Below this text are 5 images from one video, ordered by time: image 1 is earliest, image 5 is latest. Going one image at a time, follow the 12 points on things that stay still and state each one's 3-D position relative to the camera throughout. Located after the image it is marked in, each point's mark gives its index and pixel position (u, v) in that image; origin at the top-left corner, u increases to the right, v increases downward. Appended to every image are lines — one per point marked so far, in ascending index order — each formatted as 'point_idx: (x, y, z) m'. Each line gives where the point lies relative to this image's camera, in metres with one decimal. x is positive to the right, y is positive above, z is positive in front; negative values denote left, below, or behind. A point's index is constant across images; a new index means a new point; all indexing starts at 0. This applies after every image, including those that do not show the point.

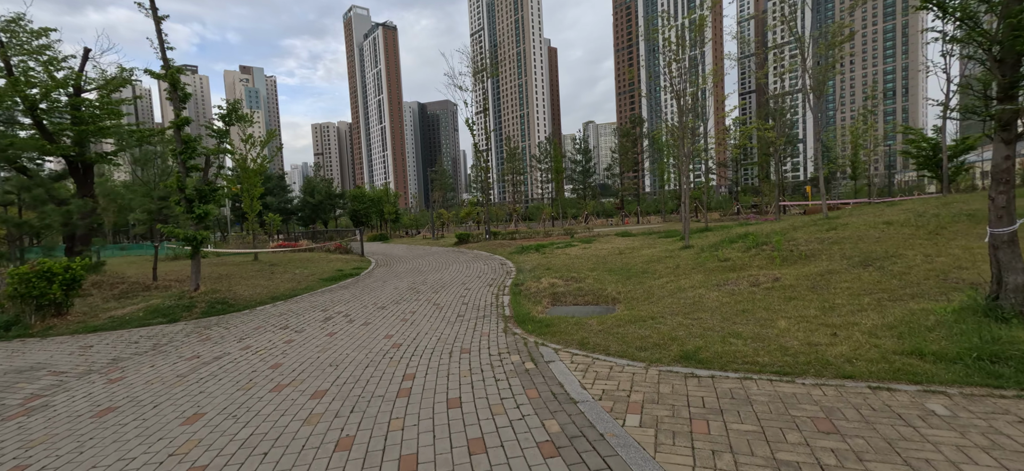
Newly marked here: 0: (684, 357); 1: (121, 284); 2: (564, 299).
0: (+1.7, -1.2, +4.1) m
1: (-9.7, -1.2, +10.6) m
2: (+1.0, -1.2, +8.1) m
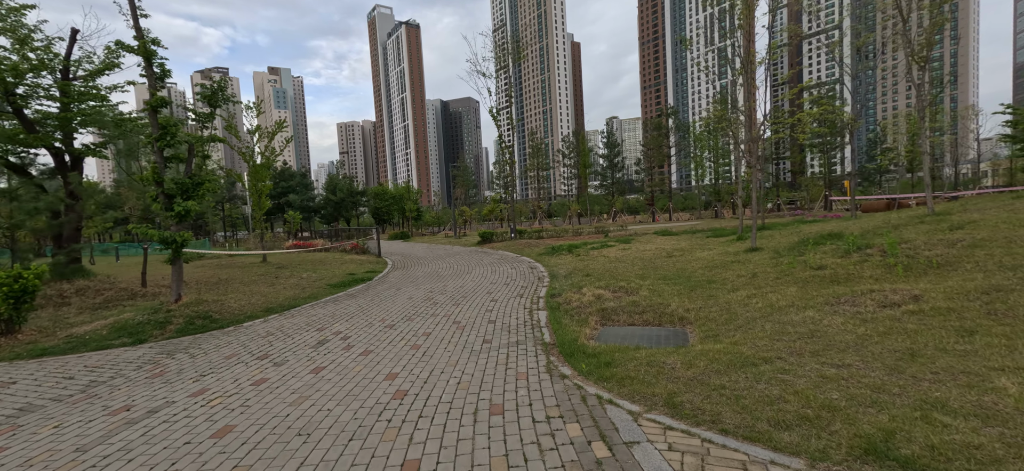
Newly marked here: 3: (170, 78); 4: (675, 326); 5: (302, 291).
0: (+2.0, -1.2, +2.4) m
1: (-9.0, -1.2, +9.5) m
2: (+1.6, -1.2, +6.4) m
3: (-6.0, +2.8, +7.5) m
4: (+2.3, -1.3, +5.9) m
5: (-5.0, -1.3, +10.0) m
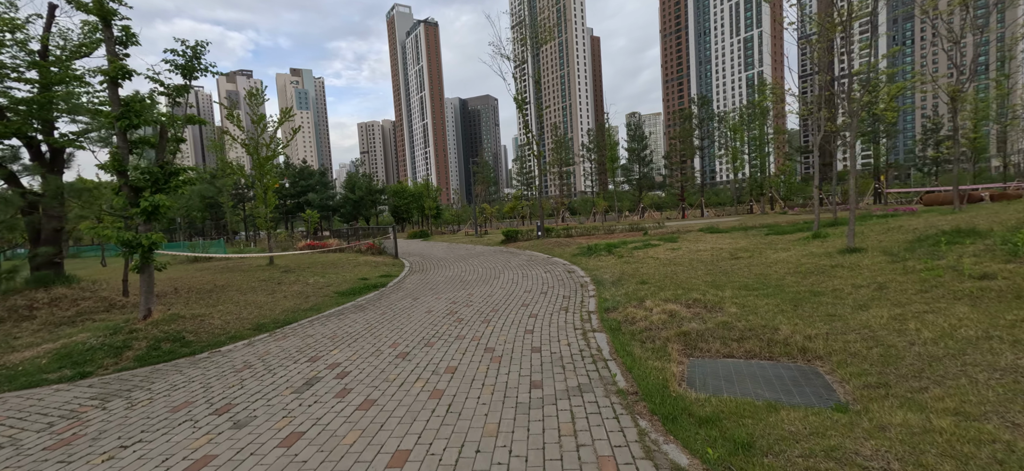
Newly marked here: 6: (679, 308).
0: (+2.4, -1.2, +0.7) m
1: (-8.3, -1.3, +8.2) m
2: (+2.1, -1.2, +4.7) m
3: (-5.4, +2.8, +6.1) m
4: (+2.8, -1.2, +4.2) m
5: (-4.2, -1.3, +8.6) m
6: (+2.3, -1.0, +5.9) m
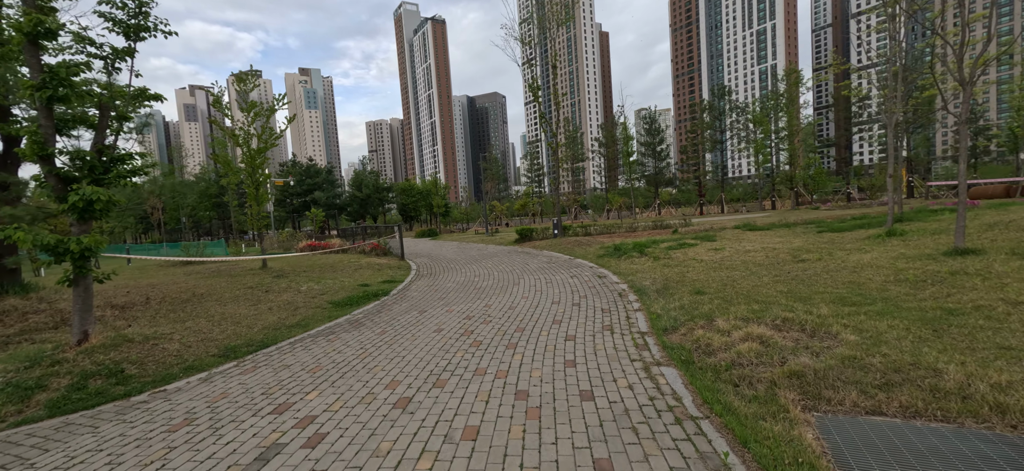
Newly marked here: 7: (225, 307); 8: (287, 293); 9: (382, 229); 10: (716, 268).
0: (+2.7, -1.2, -0.8) m
1: (-7.9, -1.3, +7.0) m
2: (+2.5, -1.2, +3.3) m
3: (-5.1, +2.7, +4.8) m
4: (+3.1, -1.2, +2.7) m
5: (-3.8, -1.3, +7.3) m
6: (+2.7, -1.0, +4.5) m
7: (-5.2, -1.3, +7.7) m
8: (-4.7, -1.2, +9.0) m
9: (-5.5, +0.3, +18.2) m
10: (+3.9, -0.6, +8.2) m
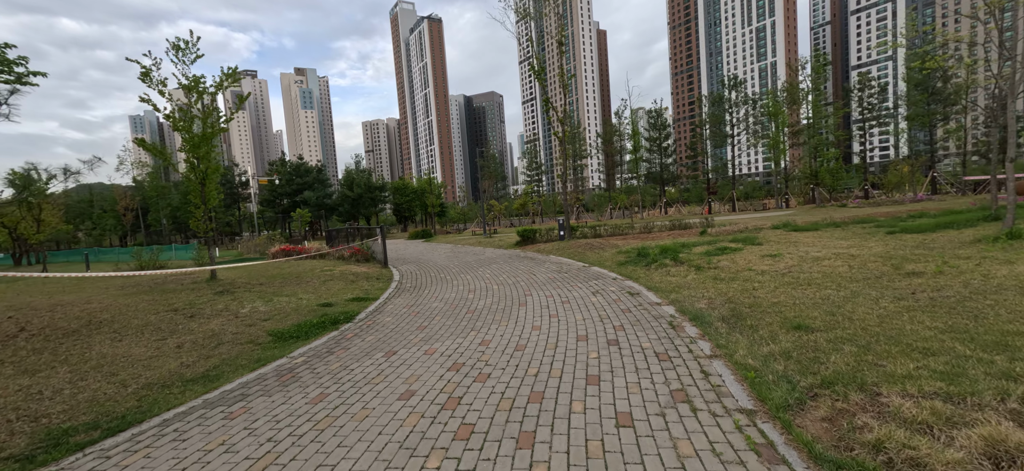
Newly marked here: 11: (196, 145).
0: (+2.8, -1.3, -2.9) m
1: (-7.8, -1.4, +4.8) m
2: (+2.6, -1.3, +1.1) m
3: (-5.0, +2.6, +2.6) m
4: (+3.2, -1.3, +0.6) m
5: (-3.7, -1.4, +5.2) m
6: (+2.8, -1.1, +2.3) m
7: (-5.1, -1.4, +5.5) m
8: (-4.6, -1.3, +6.8) m
9: (-5.5, +0.2, +16.0) m
10: (+4.0, -0.7, +6.1) m
11: (-8.0, +2.2, +11.0) m
